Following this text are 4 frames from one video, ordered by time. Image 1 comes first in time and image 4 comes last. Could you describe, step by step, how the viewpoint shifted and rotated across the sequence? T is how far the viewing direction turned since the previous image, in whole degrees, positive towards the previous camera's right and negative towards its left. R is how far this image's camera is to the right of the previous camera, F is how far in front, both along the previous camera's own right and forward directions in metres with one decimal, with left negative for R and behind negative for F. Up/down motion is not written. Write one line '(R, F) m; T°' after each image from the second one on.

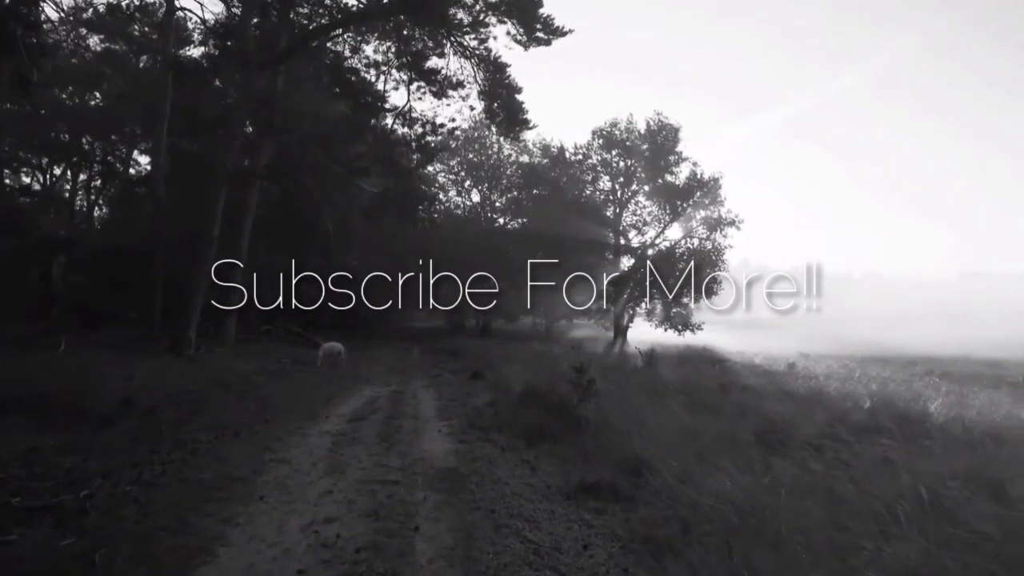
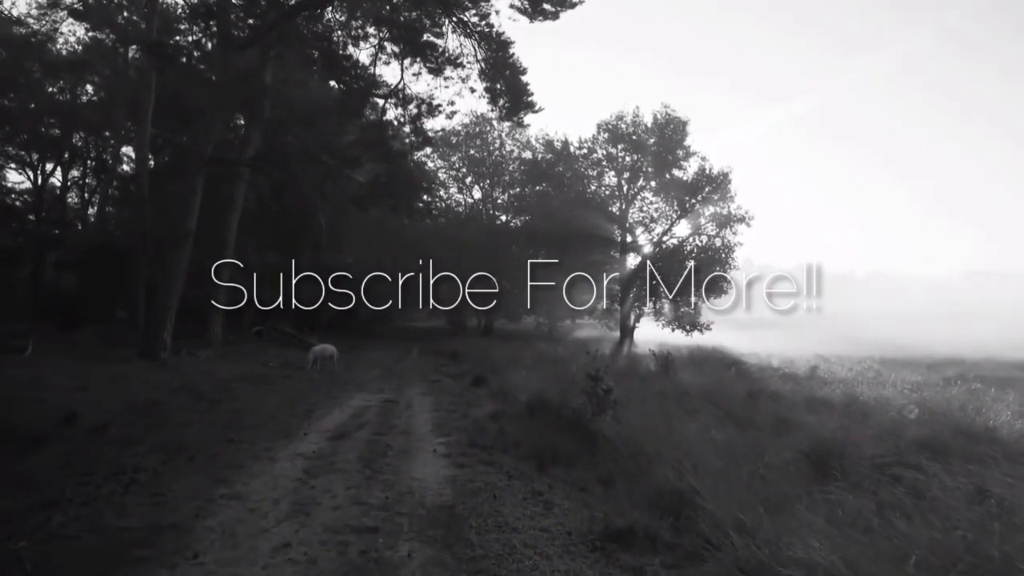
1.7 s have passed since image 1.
(-0.1, +1.8) m; 0°
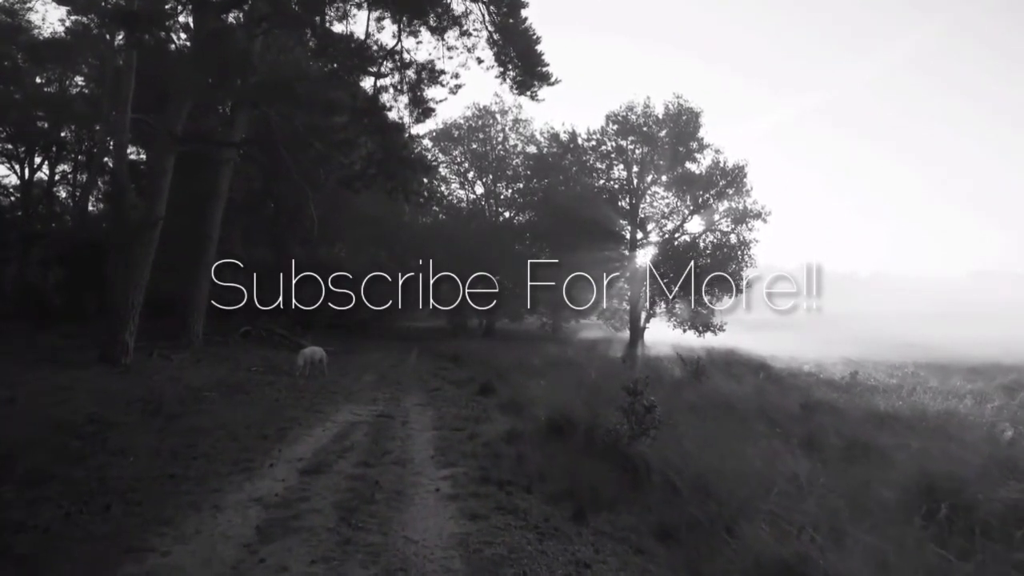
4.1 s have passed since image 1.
(-0.3, +2.5) m; 0°
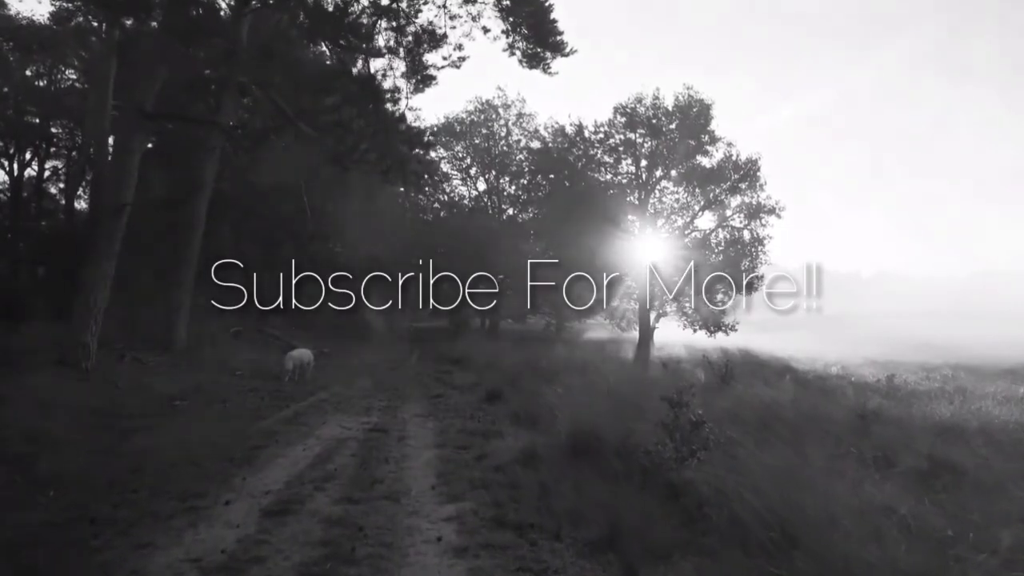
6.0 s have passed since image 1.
(-0.2, +2.0) m; 0°
